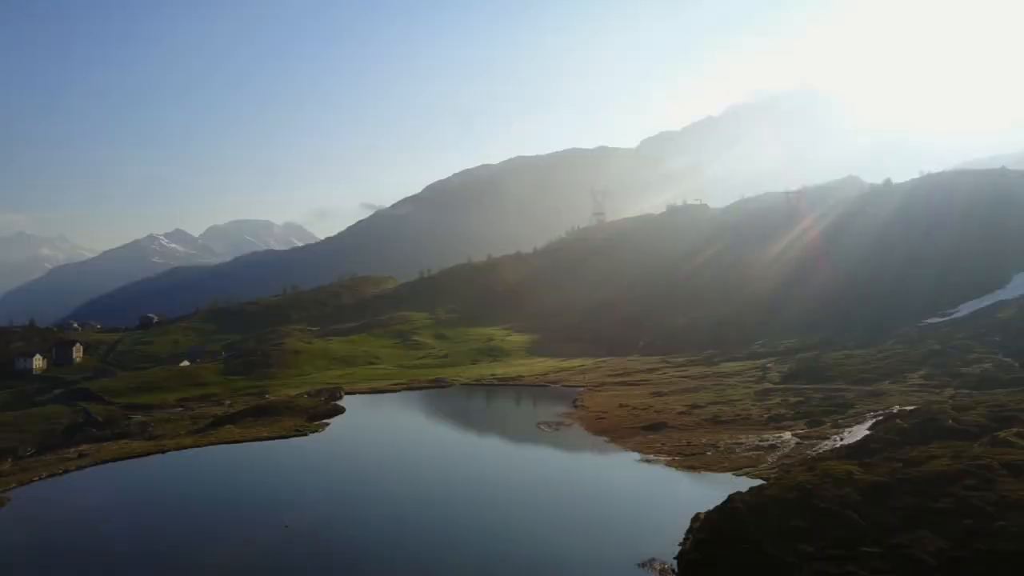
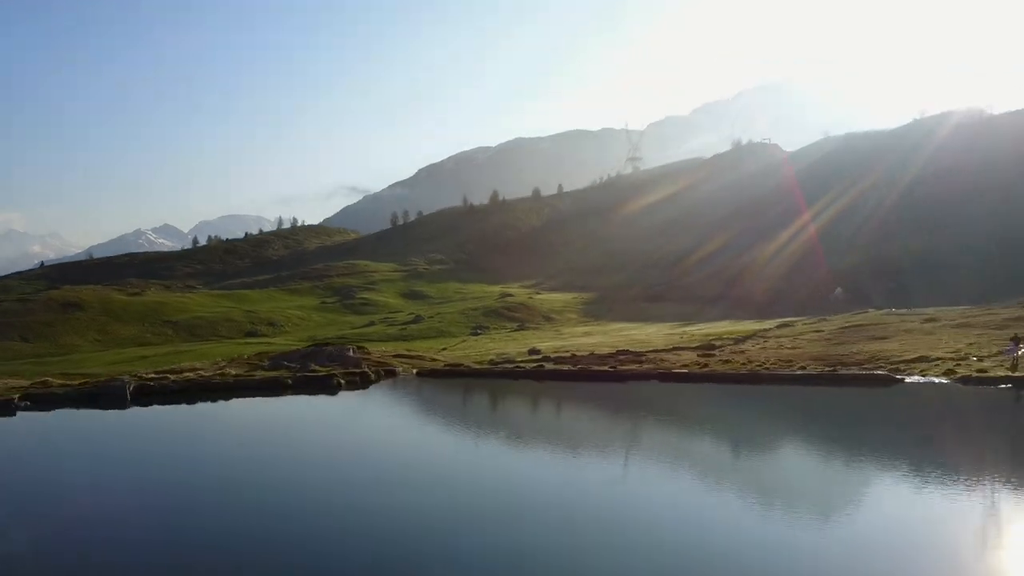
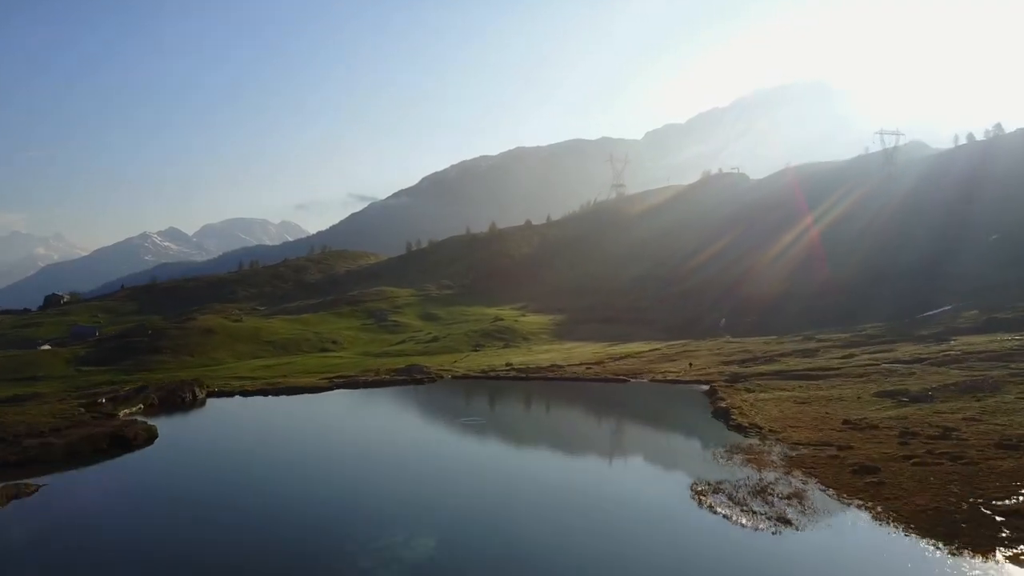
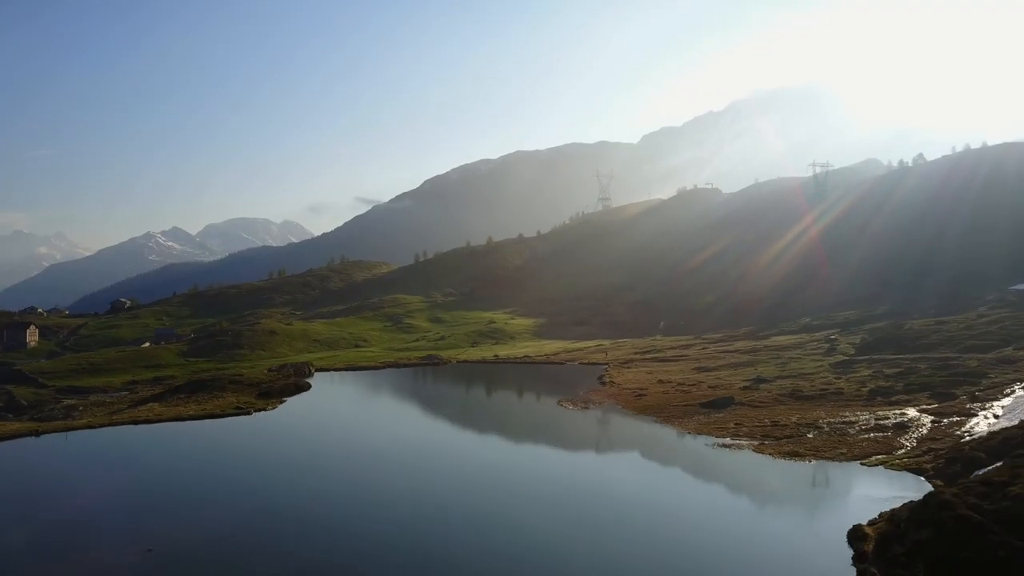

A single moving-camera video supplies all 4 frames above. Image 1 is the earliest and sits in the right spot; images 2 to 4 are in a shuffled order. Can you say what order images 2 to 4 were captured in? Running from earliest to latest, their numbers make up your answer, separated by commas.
4, 3, 2
